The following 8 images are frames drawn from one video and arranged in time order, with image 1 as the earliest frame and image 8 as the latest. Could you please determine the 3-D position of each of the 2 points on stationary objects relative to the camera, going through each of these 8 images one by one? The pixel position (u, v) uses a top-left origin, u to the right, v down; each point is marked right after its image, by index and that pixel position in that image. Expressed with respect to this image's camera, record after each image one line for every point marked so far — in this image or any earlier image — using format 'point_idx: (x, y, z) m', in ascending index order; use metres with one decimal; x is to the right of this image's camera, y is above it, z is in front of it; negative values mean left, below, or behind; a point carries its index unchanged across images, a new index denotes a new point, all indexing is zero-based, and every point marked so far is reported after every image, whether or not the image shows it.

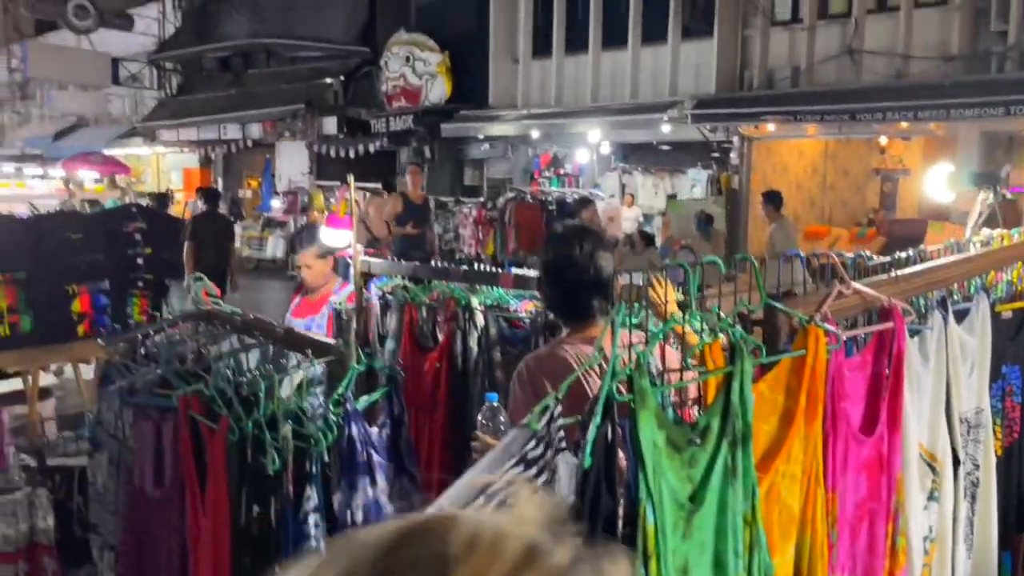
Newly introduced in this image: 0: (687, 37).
0: (+3.2, +4.6, +14.3) m
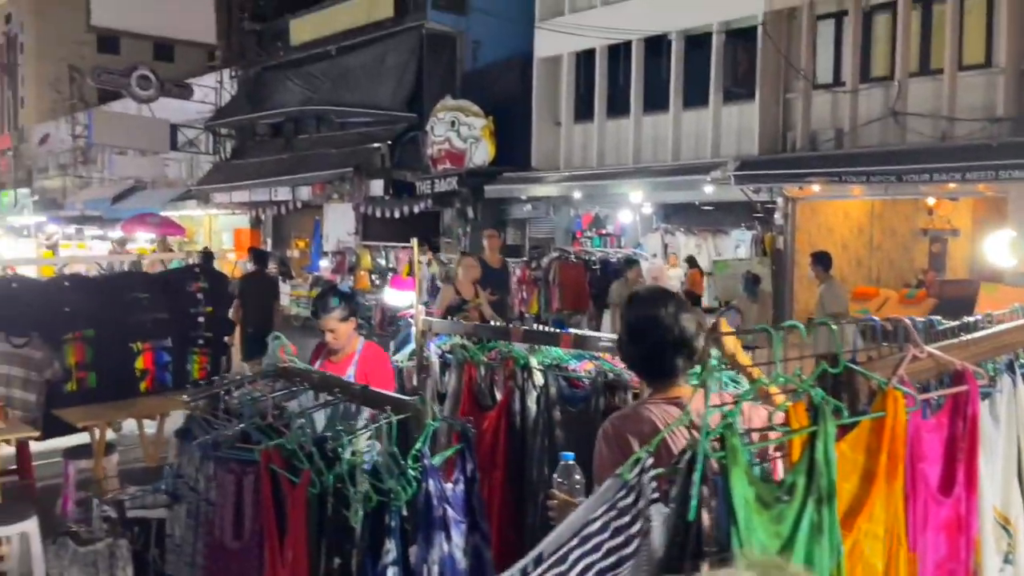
0: (+4.0, +3.5, +14.5) m
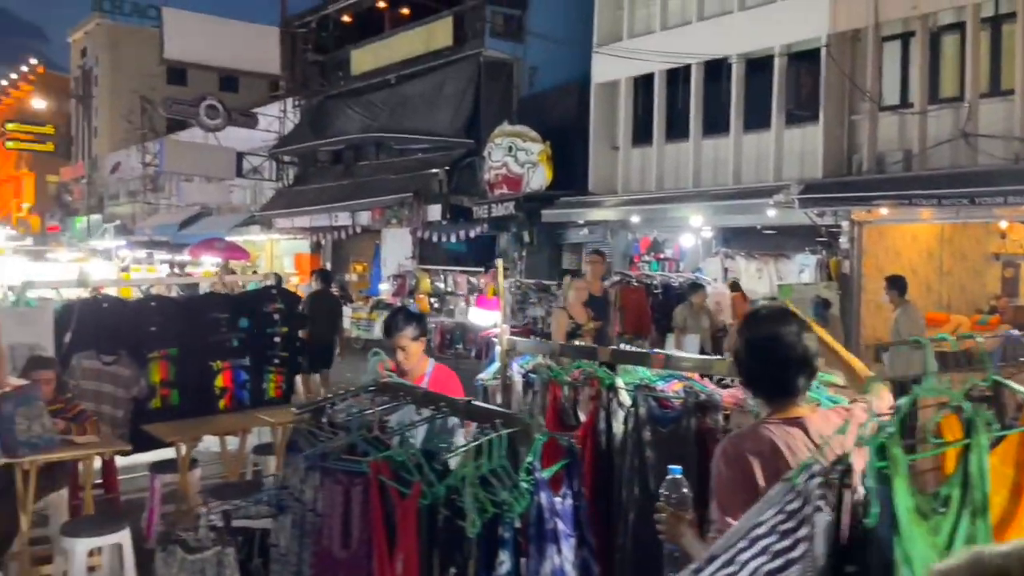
0: (+5.1, +3.0, +14.4) m
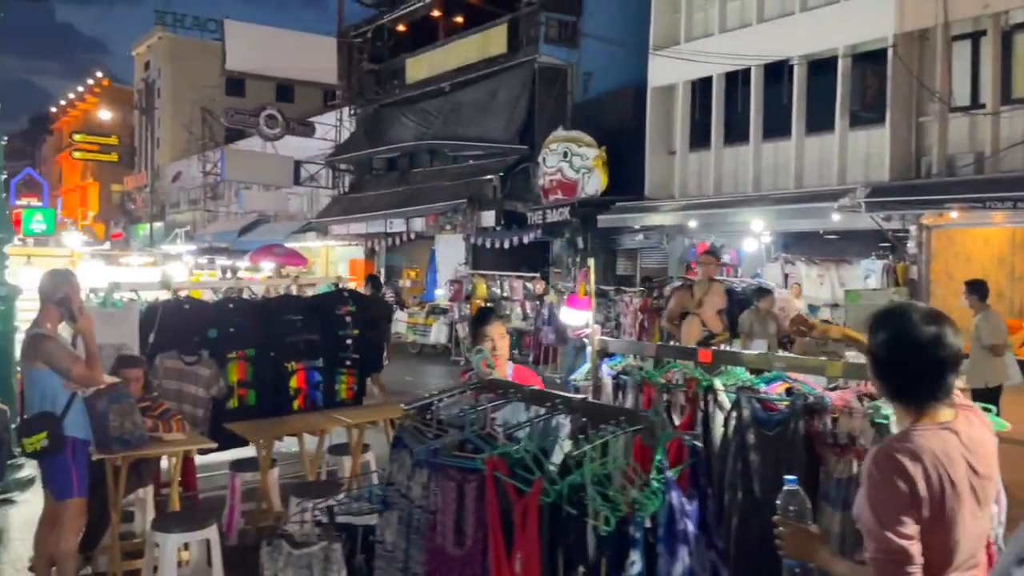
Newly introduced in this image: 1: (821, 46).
0: (+6.2, +2.9, +14.0) m
1: (+5.6, +4.4, +14.1) m
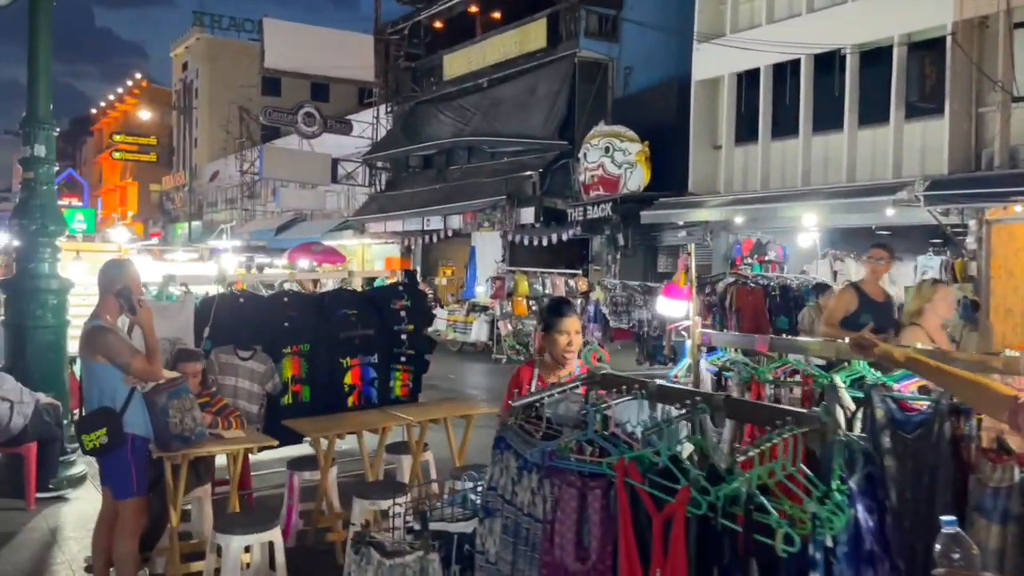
0: (+6.9, +3.0, +13.5) m
1: (+6.3, +4.4, +13.6) m
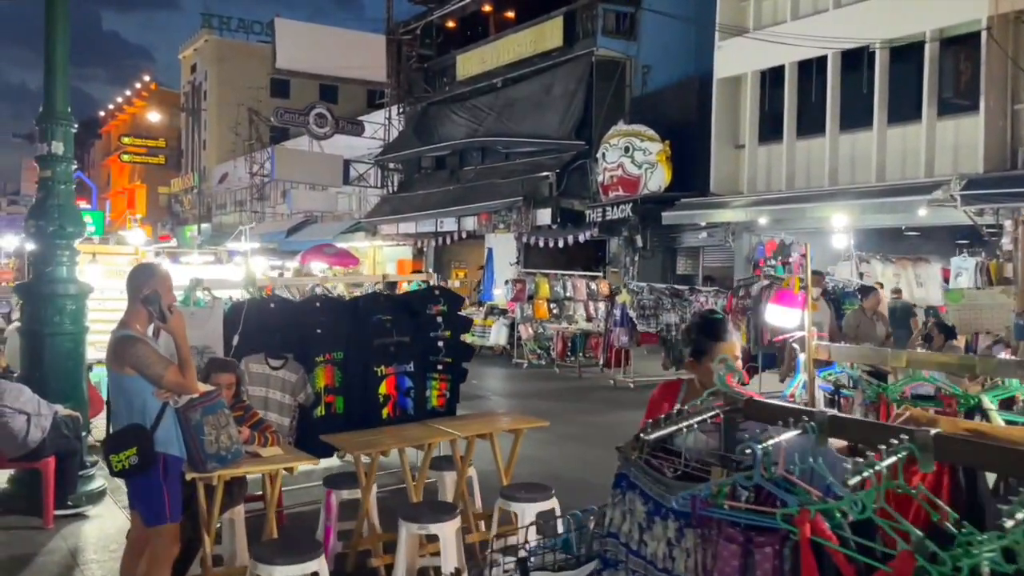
0: (+7.3, +2.9, +13.2) m
1: (+6.7, +4.4, +13.3) m
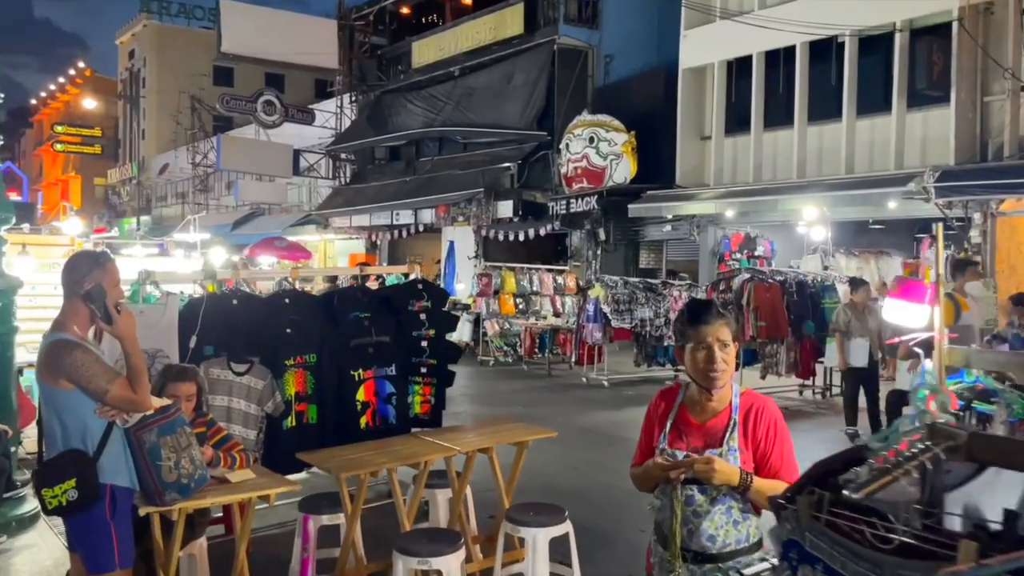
0: (+6.7, +3.0, +13.1) m
1: (+6.1, +4.5, +13.1) m
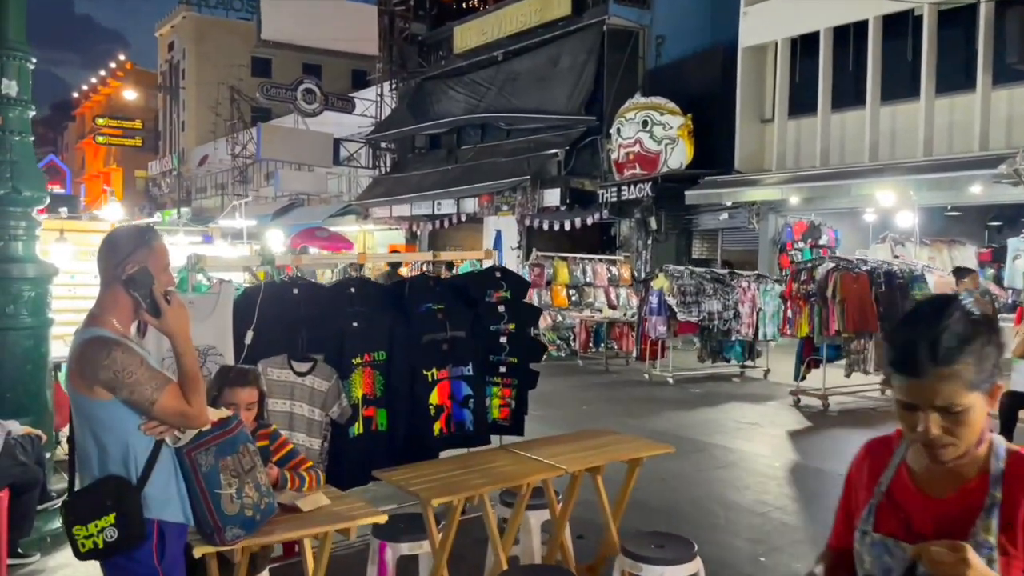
0: (+7.6, +3.2, +12.1) m
1: (+7.0, +4.6, +12.1) m
